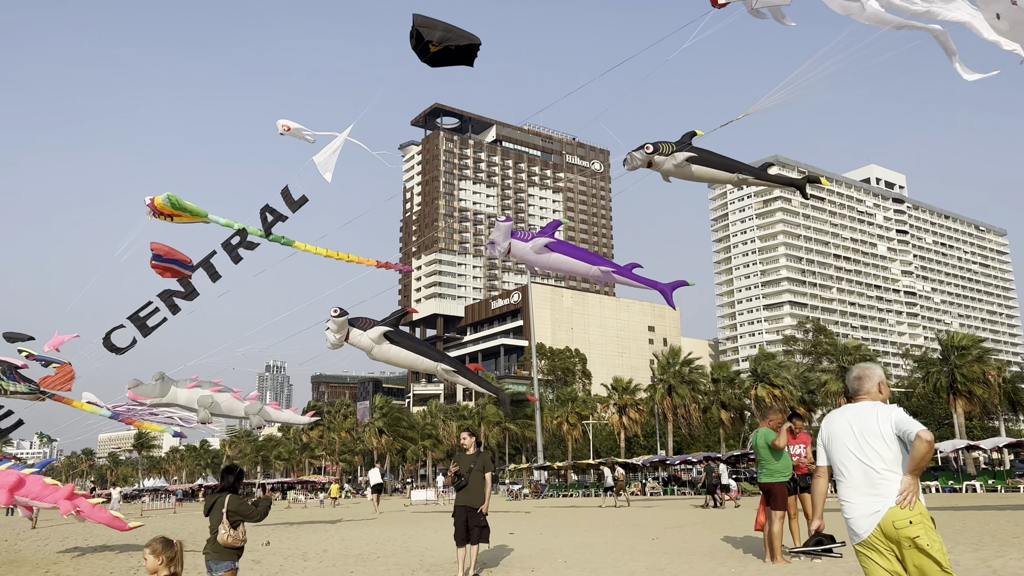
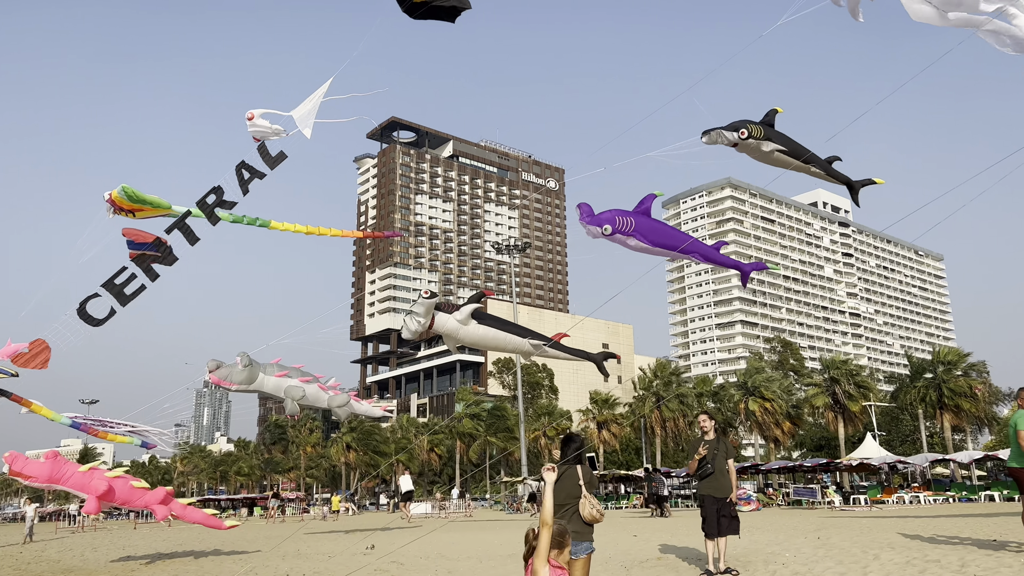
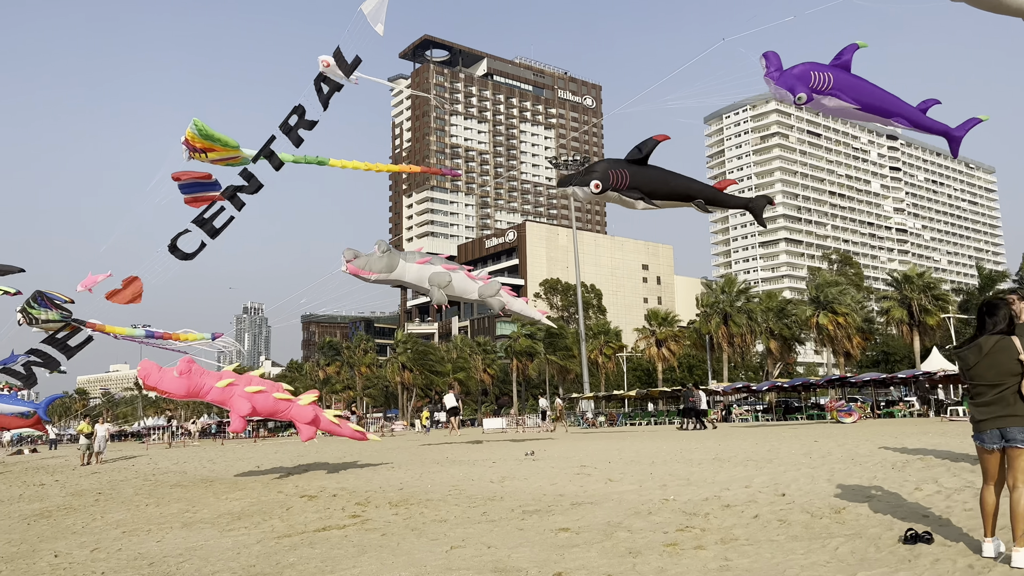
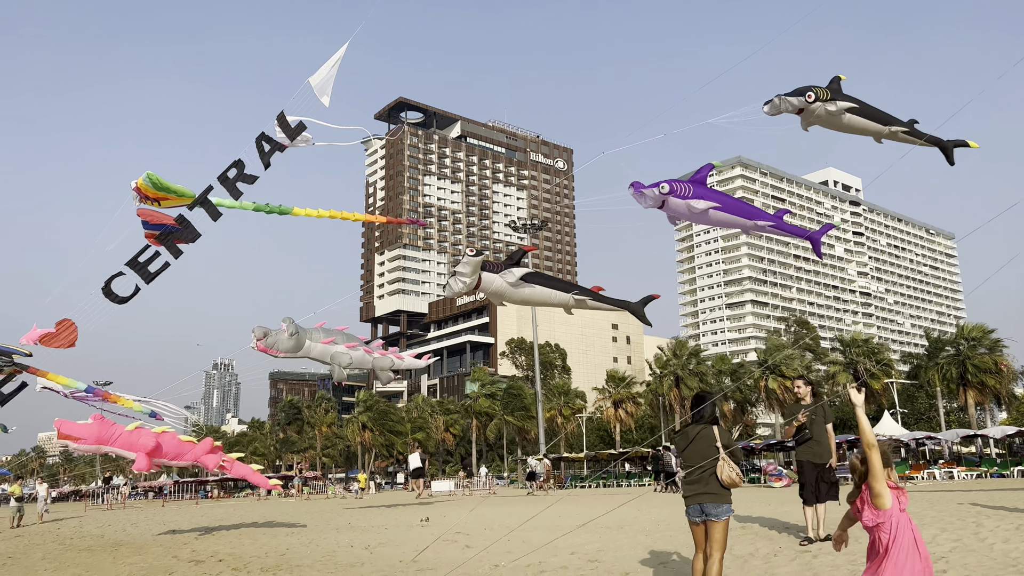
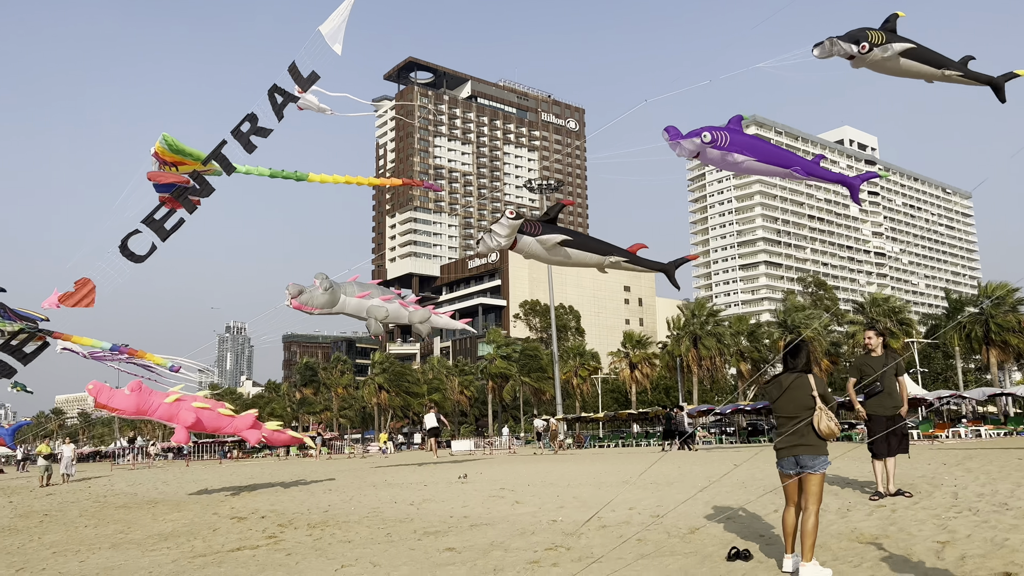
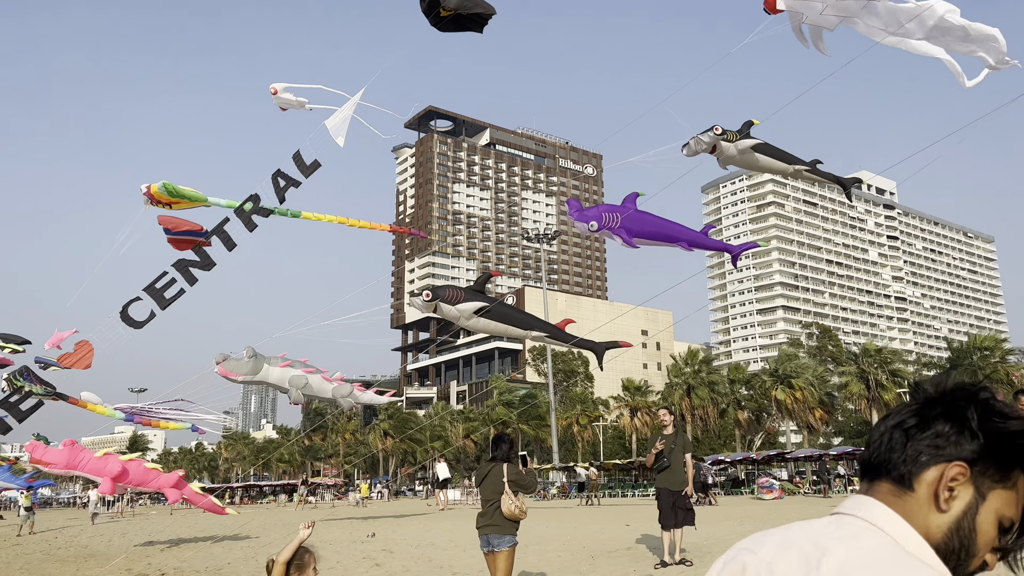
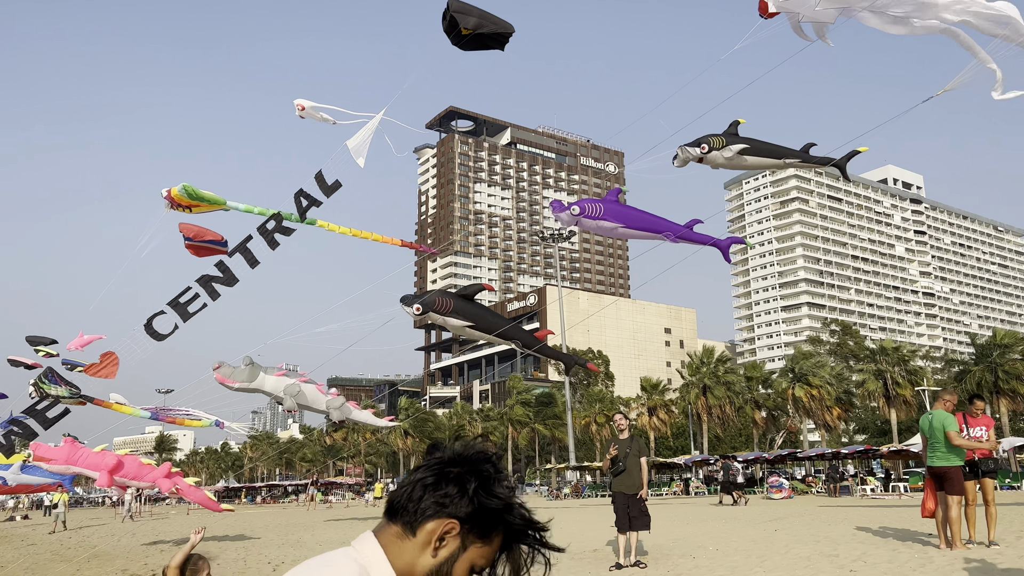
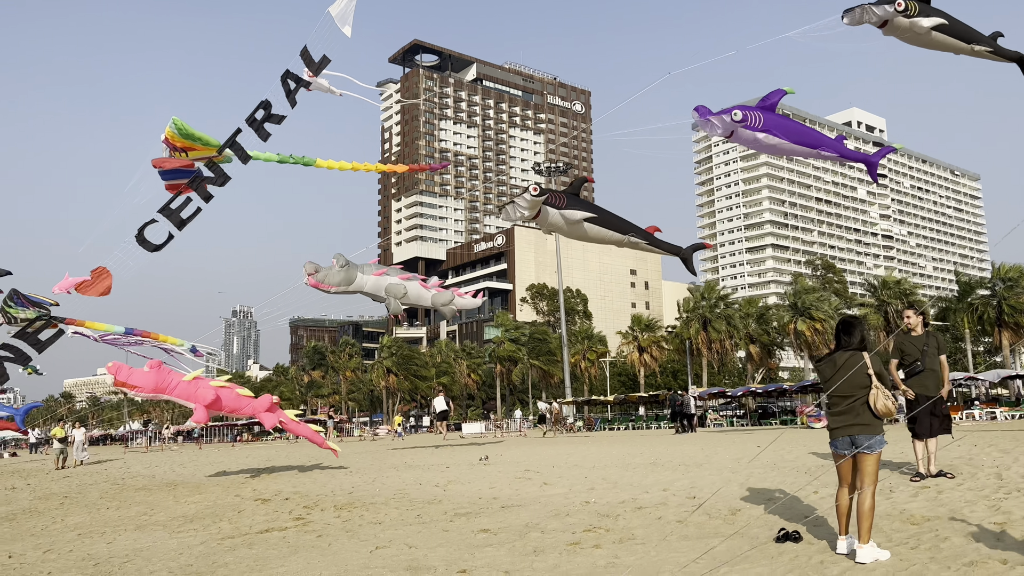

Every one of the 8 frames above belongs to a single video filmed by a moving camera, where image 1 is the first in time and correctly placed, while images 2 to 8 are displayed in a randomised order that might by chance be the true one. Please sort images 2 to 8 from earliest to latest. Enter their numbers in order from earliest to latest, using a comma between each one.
7, 6, 2, 4, 5, 8, 3
